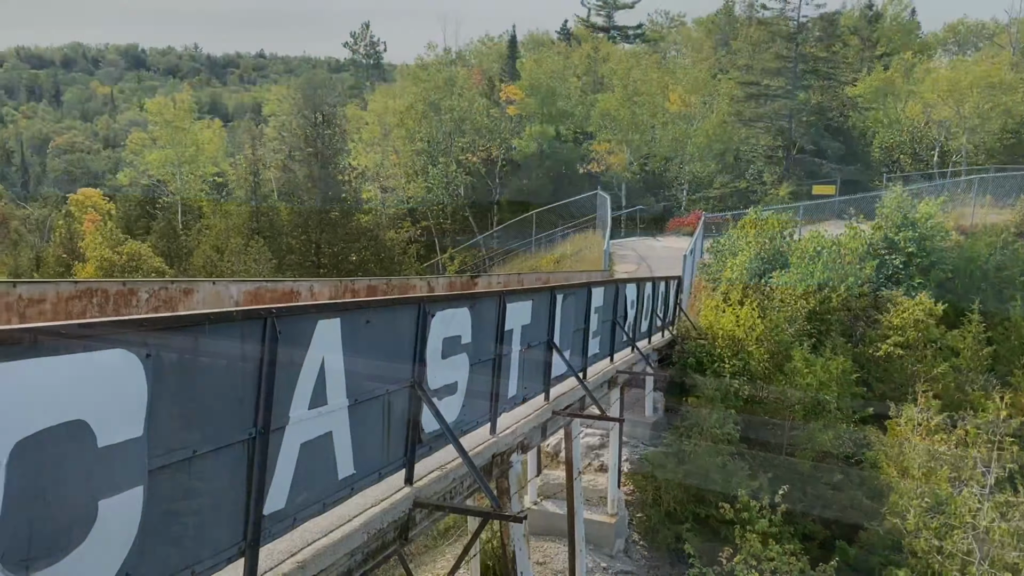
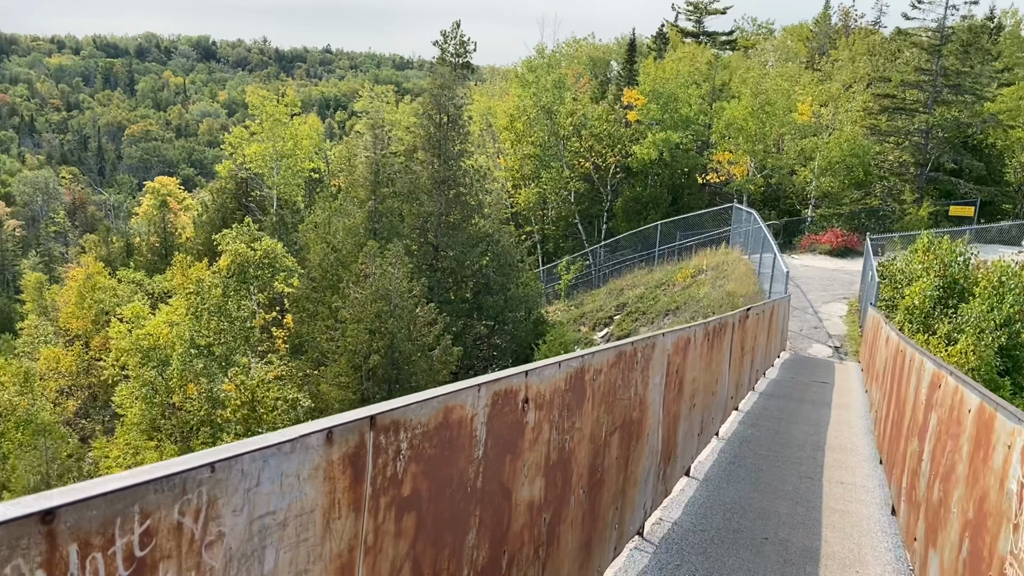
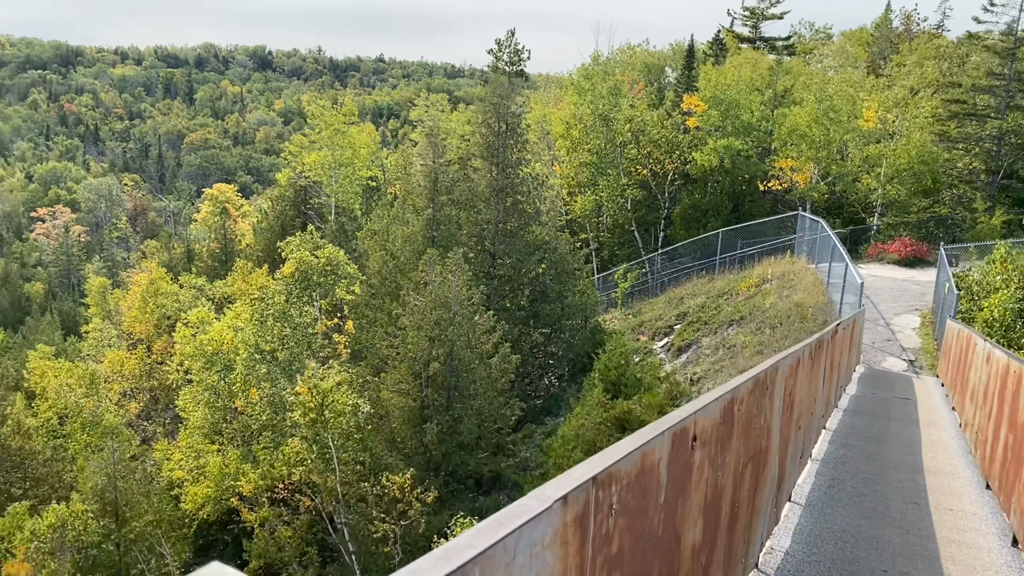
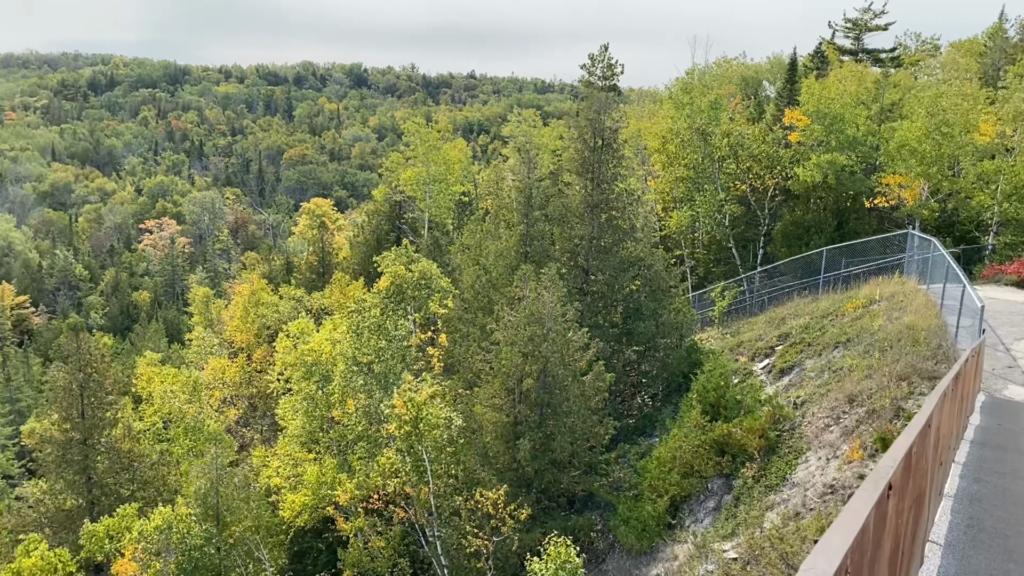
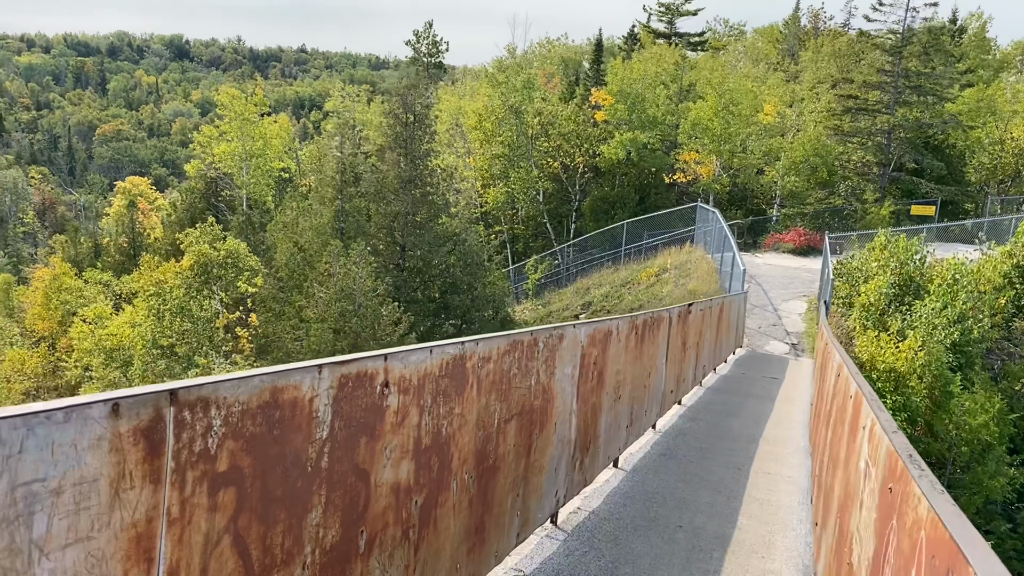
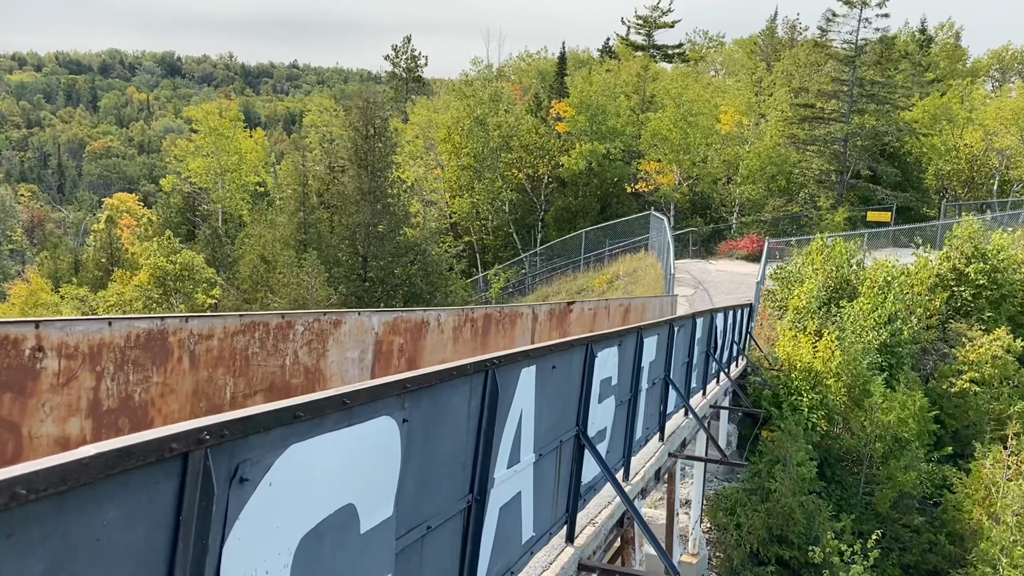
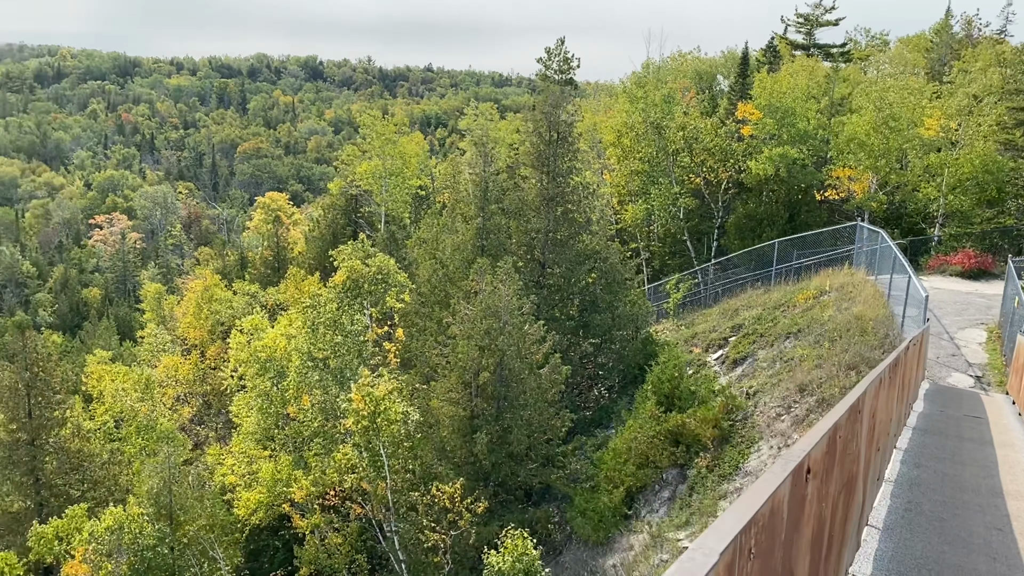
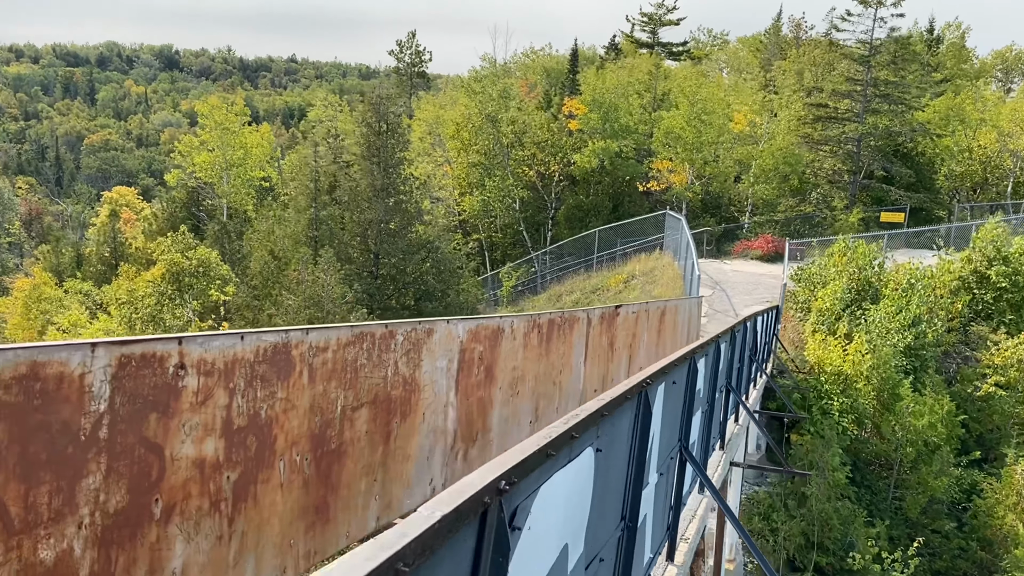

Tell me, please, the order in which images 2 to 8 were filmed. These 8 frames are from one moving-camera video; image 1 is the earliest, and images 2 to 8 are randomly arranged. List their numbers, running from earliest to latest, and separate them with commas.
6, 8, 5, 2, 3, 7, 4
